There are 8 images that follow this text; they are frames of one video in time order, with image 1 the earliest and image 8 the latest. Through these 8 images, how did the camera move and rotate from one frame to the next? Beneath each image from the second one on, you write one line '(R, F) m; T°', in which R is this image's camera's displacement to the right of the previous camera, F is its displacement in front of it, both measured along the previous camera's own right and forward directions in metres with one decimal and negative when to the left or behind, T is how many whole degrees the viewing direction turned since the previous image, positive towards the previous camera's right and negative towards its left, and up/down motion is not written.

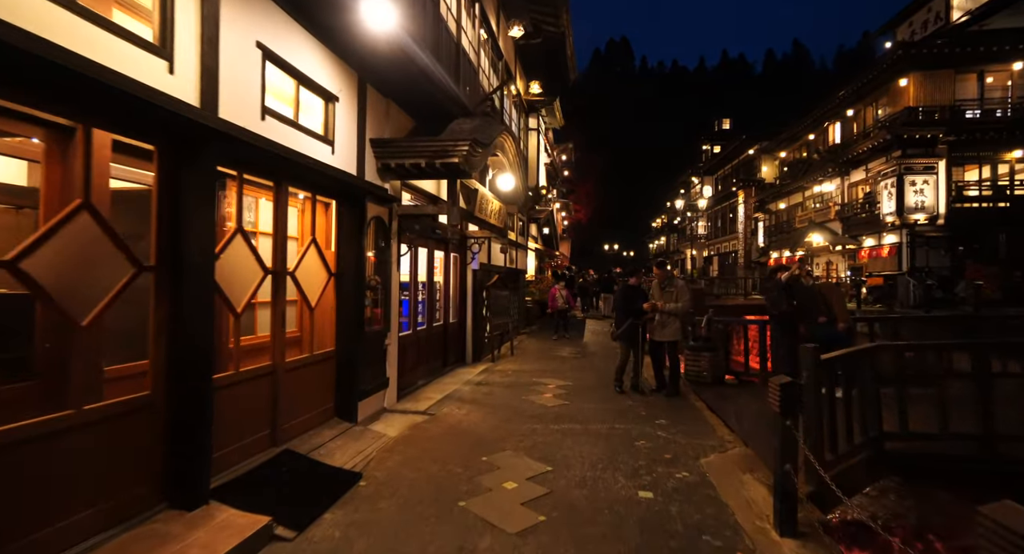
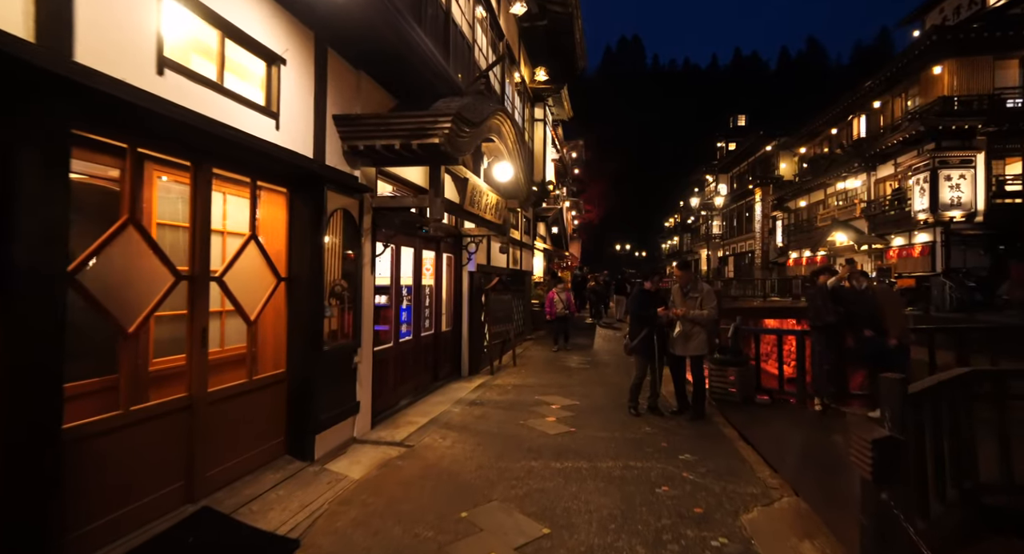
(+0.2, +1.2) m; -1°
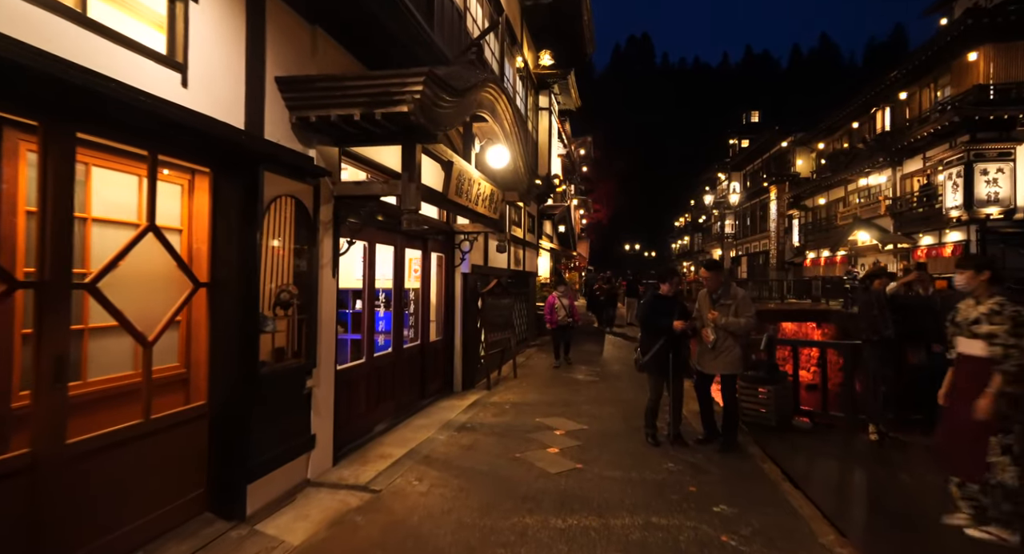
(+0.2, +1.2) m; -1°
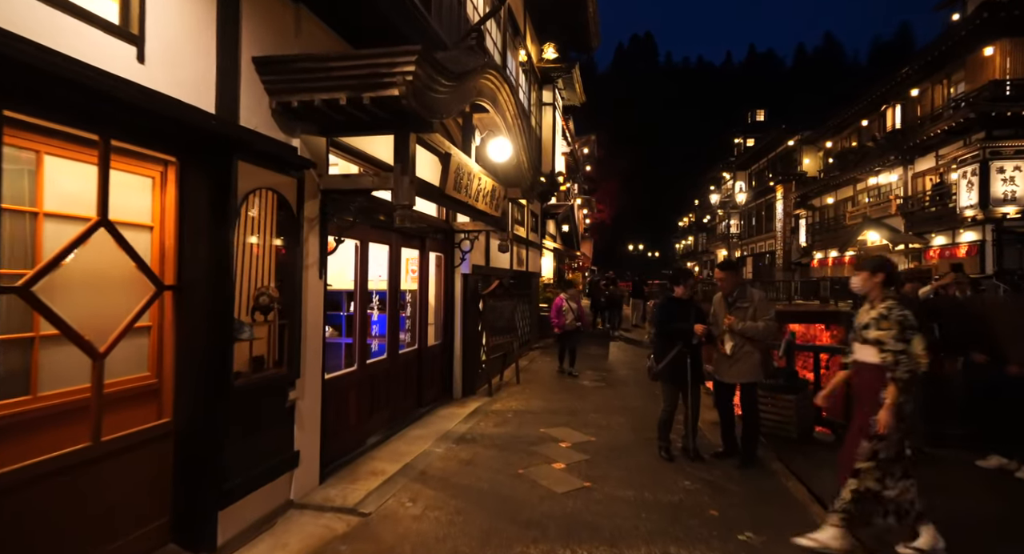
(0.0, +0.4) m; 0°
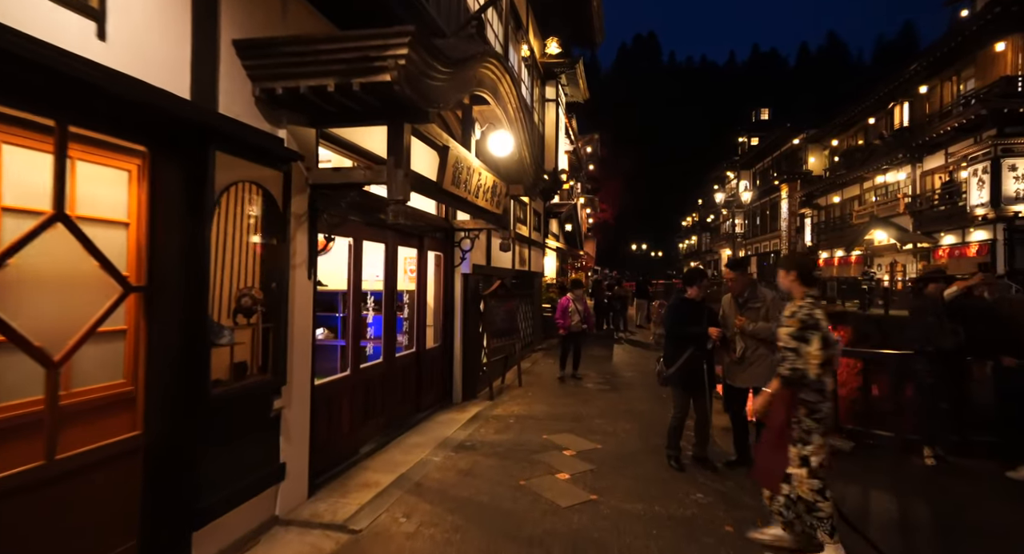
(0.0, +0.3) m; 0°
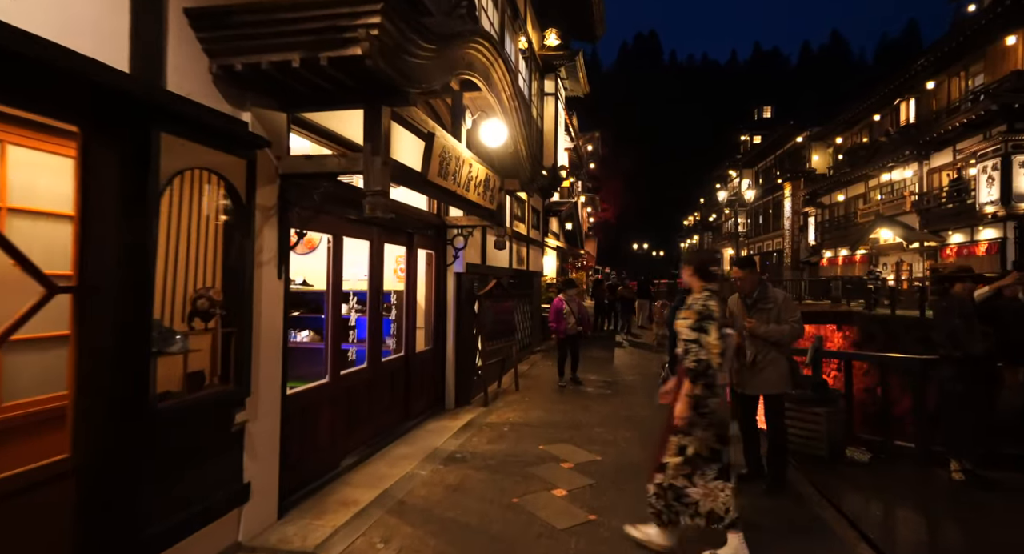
(+0.1, +0.4) m; 0°
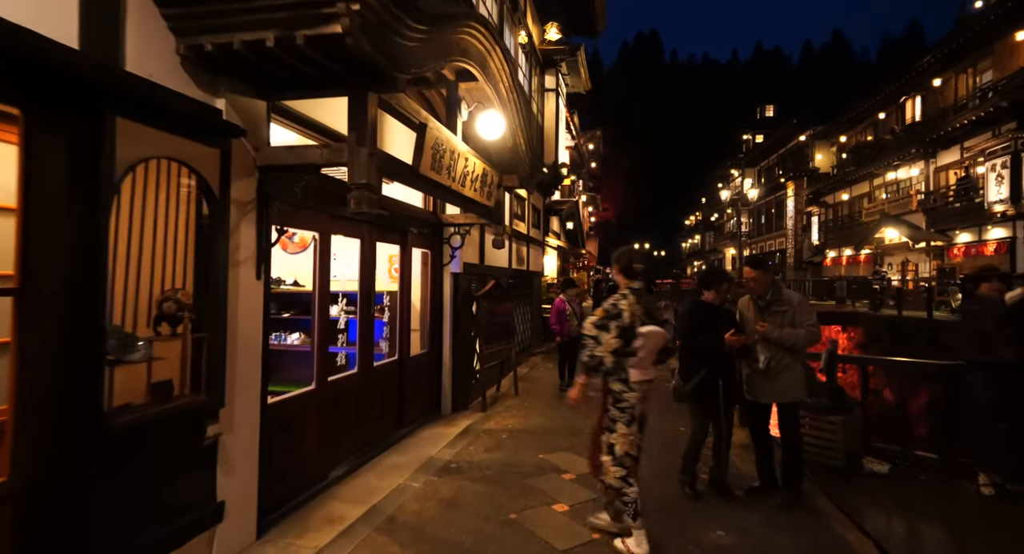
(0.0, +0.3) m; 0°
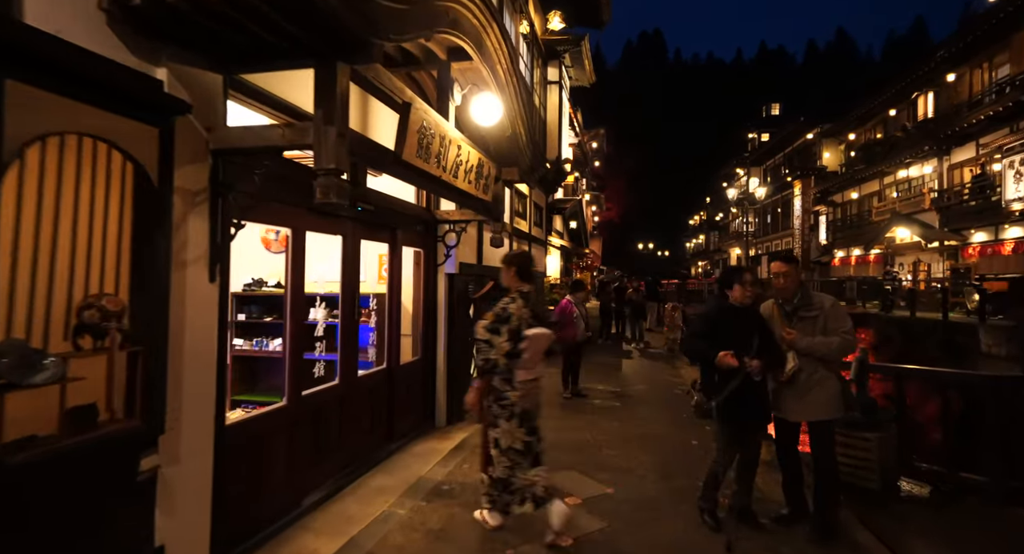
(0.0, +0.6) m; 0°
